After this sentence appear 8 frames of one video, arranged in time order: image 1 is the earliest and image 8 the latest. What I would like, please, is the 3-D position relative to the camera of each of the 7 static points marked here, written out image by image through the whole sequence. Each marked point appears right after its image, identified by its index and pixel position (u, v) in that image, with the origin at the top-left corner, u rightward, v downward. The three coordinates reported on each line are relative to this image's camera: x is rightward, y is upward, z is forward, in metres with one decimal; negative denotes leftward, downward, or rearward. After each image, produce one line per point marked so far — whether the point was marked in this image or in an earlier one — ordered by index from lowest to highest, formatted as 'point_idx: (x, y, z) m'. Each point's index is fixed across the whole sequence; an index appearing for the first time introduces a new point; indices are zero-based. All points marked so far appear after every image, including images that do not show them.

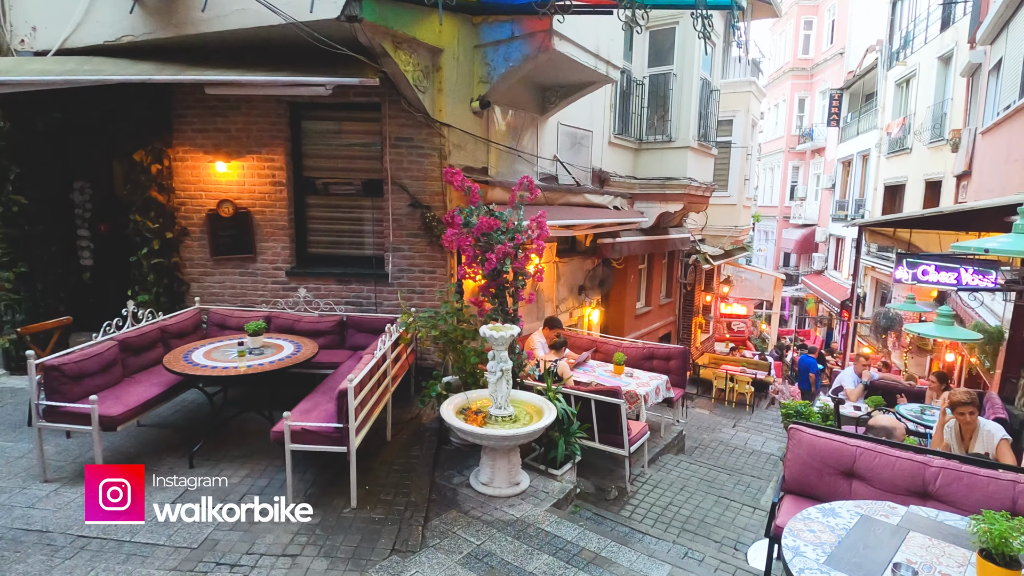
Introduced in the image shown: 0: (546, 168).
0: (+0.5, +1.7, +7.9) m
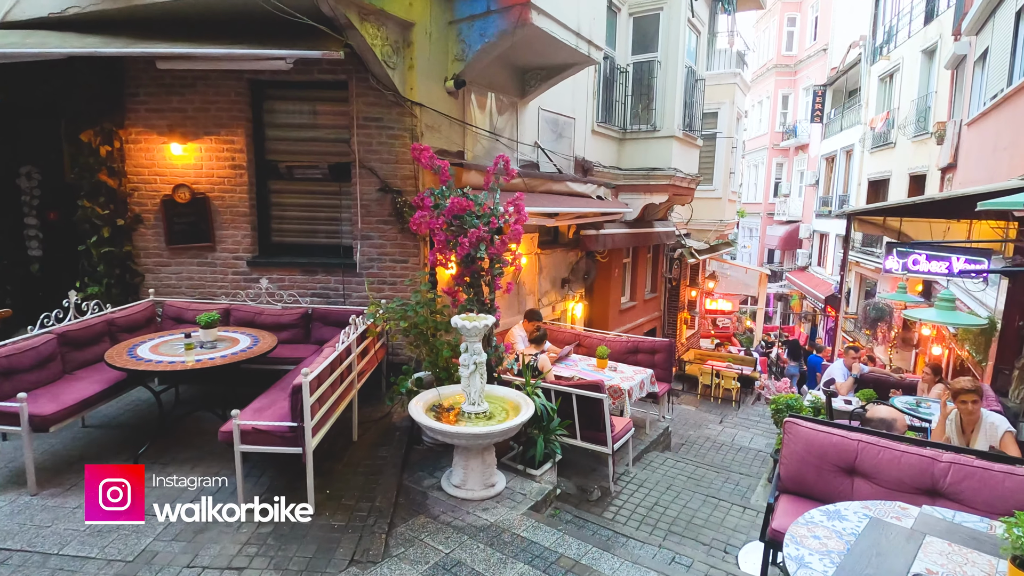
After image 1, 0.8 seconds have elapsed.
0: (+0.2, +1.8, +7.6) m
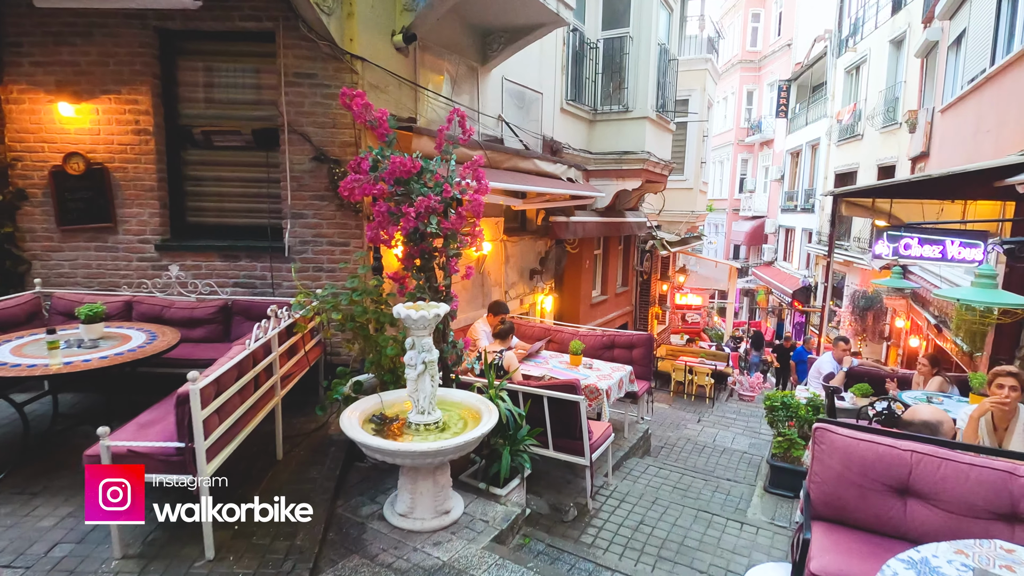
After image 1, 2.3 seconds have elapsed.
0: (-0.3, +2.0, +6.8) m
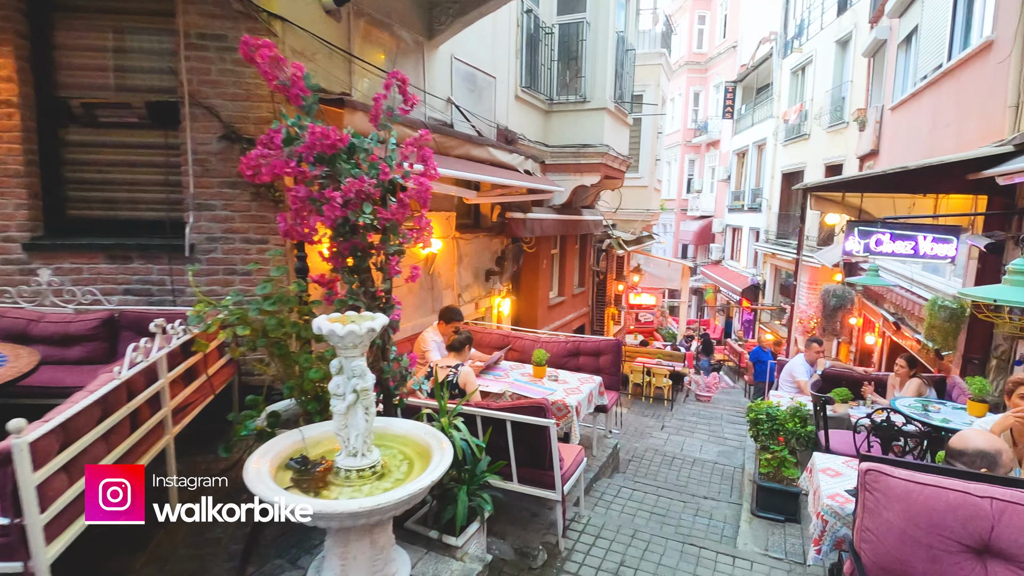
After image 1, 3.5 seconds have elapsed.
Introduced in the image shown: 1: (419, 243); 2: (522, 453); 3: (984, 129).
0: (-0.8, +1.9, +6.1) m
1: (-0.6, +0.3, +3.4) m
2: (+0.1, -1.1, +3.6) m
3: (+5.6, +1.9, +6.5) m
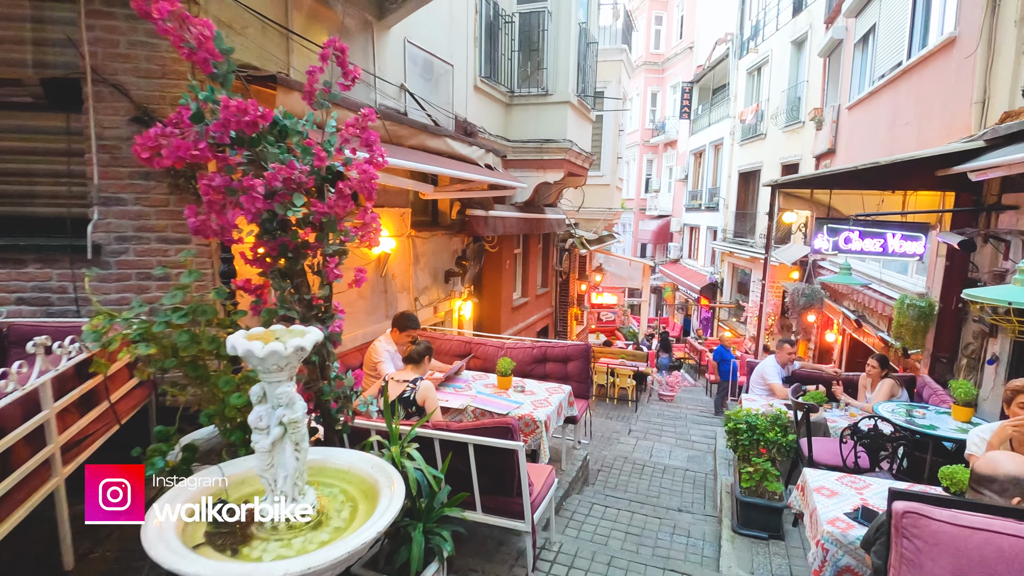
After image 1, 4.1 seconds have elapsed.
0: (-1.2, +1.9, +5.6) m
1: (-0.8, +0.3, +2.9) m
2: (-0.1, -1.1, +3.2) m
3: (+5.1, +1.9, +6.4) m
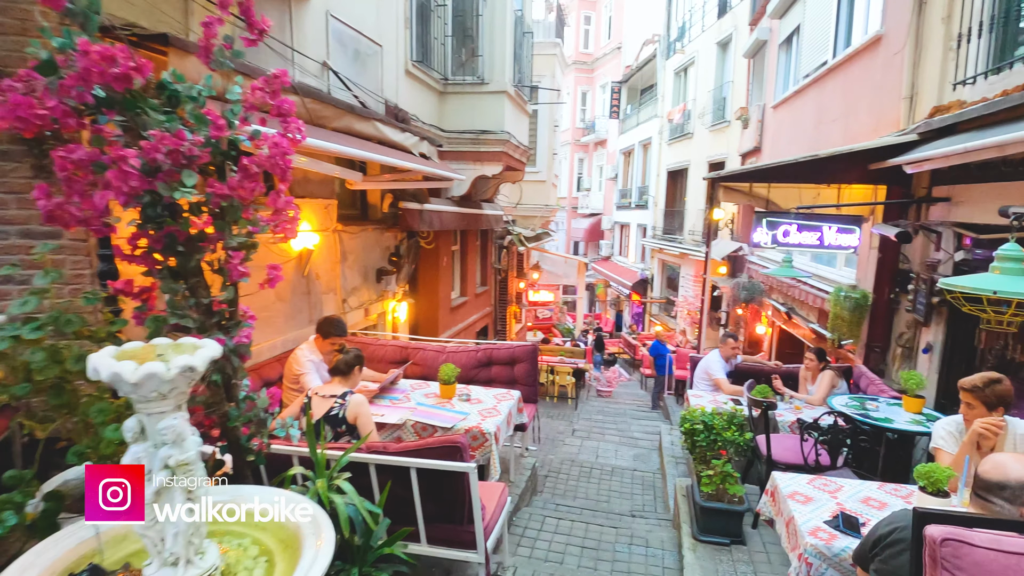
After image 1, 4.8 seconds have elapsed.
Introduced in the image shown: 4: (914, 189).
0: (-1.8, +1.9, +5.0) m
1: (-1.0, +0.2, +2.4) m
2: (-0.4, -1.1, +2.8) m
3: (+4.4, +2.0, +6.6) m
4: (+4.1, +1.0, +5.7) m
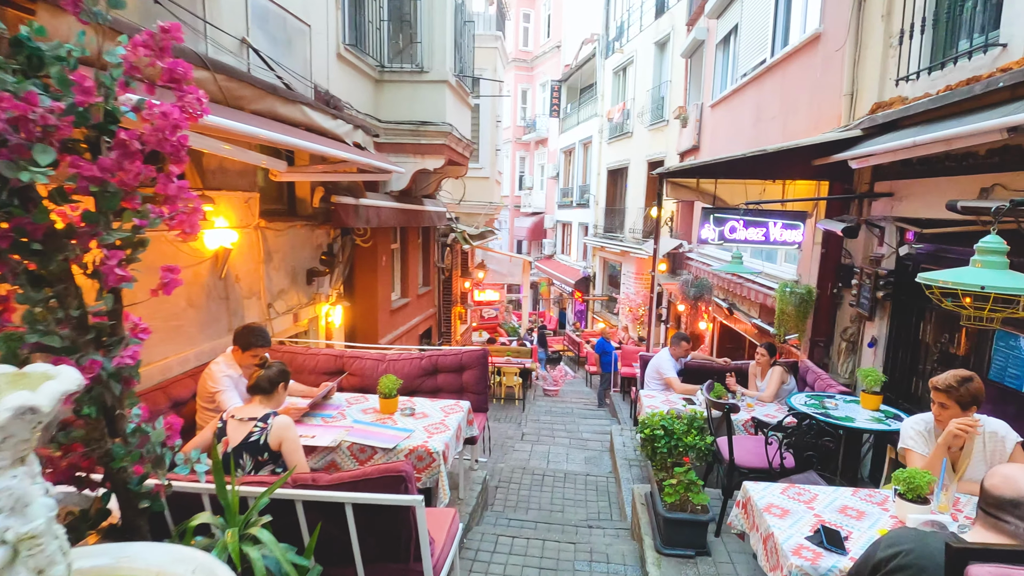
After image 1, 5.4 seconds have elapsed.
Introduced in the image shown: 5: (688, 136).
0: (-2.3, +1.9, +4.5) m
1: (-1.2, +0.2, +2.0) m
2: (-0.6, -1.1, +2.4) m
3: (+3.7, +2.1, +6.7) m
4: (+3.6, +1.1, +5.8) m
5: (+4.3, +3.7, +13.4) m
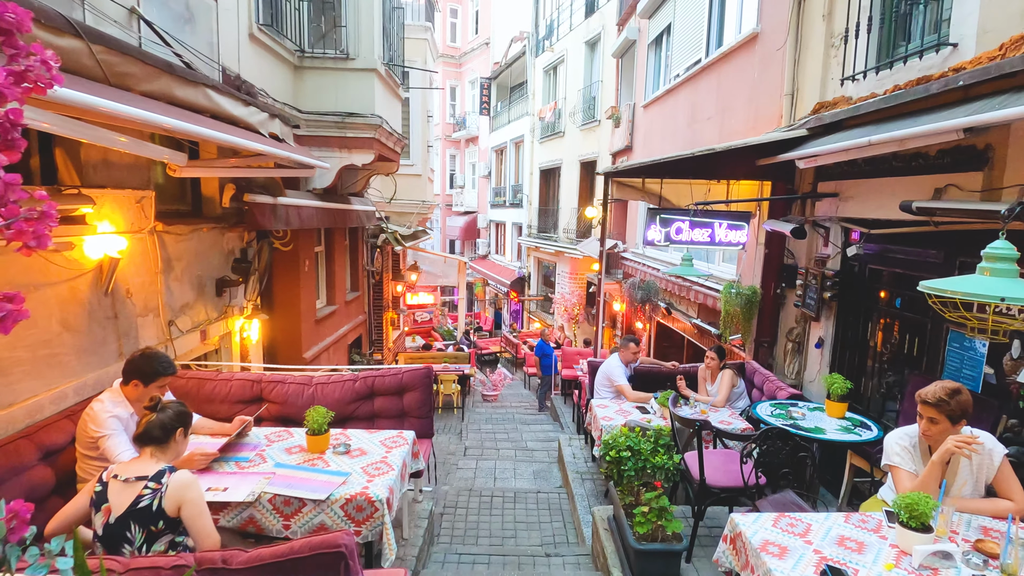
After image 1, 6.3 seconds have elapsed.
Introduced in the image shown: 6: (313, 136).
0: (-2.7, +1.7, +3.7) m
1: (-1.3, +0.1, +1.4) m
2: (-0.7, -1.2, +1.9) m
3: (+2.9, +2.1, +6.7) m
4: (+3.0, +1.1, +5.8) m
5: (+2.7, +3.7, +13.4) m
6: (-2.4, +1.9, +6.9) m
